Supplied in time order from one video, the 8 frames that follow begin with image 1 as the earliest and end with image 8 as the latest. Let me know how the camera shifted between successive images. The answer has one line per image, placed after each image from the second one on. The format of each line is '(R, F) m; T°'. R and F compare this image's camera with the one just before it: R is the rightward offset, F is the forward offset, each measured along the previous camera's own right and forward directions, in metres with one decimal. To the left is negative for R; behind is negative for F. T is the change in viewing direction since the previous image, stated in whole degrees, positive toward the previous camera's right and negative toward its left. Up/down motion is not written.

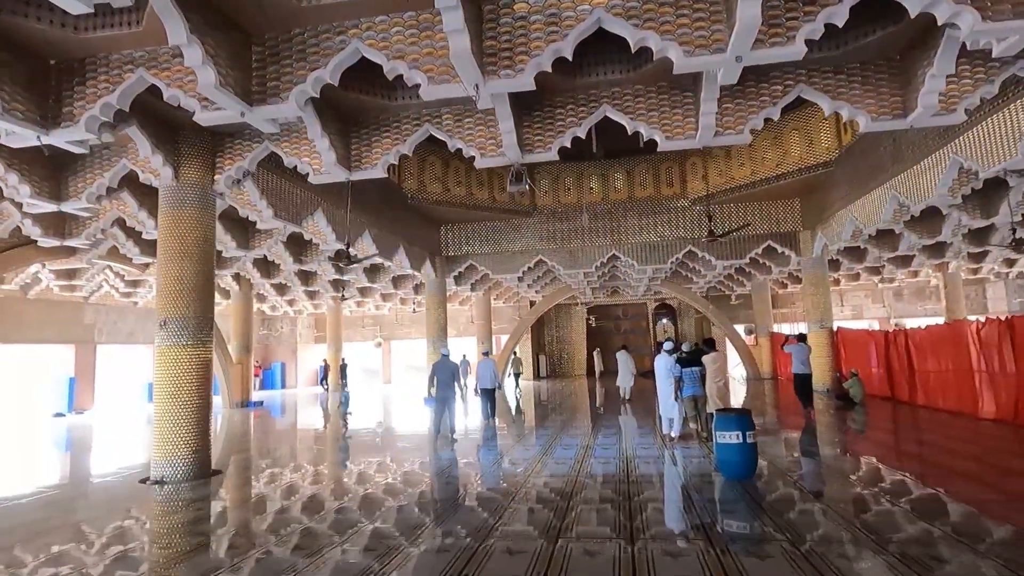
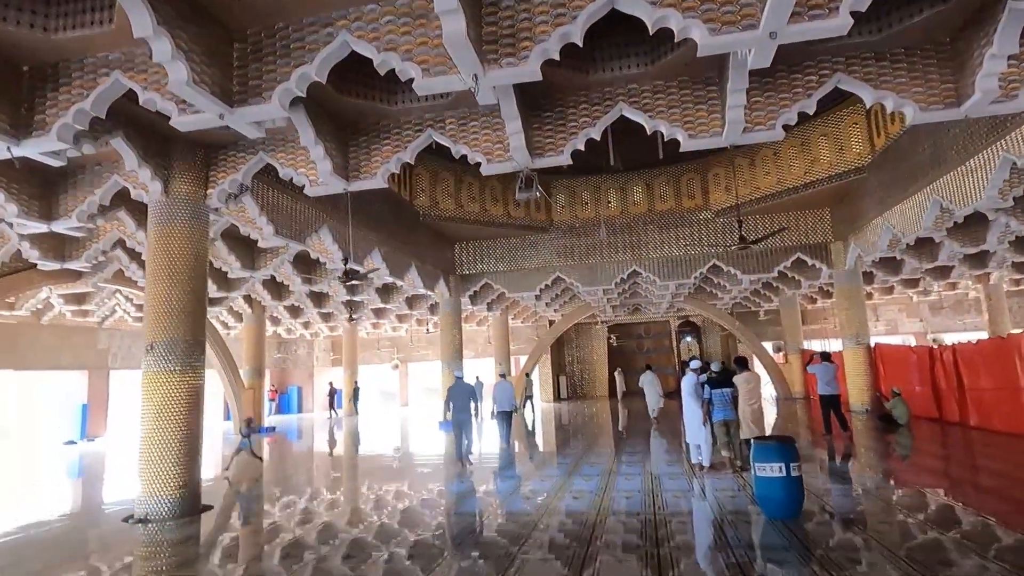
(+0.1, +0.3) m; -2°
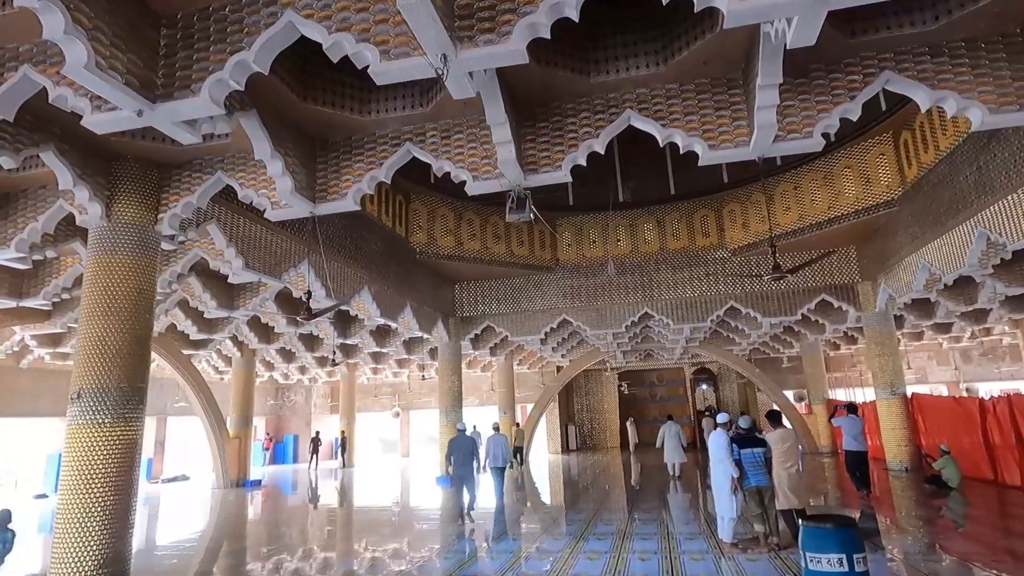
(+0.1, +0.6) m; -1°
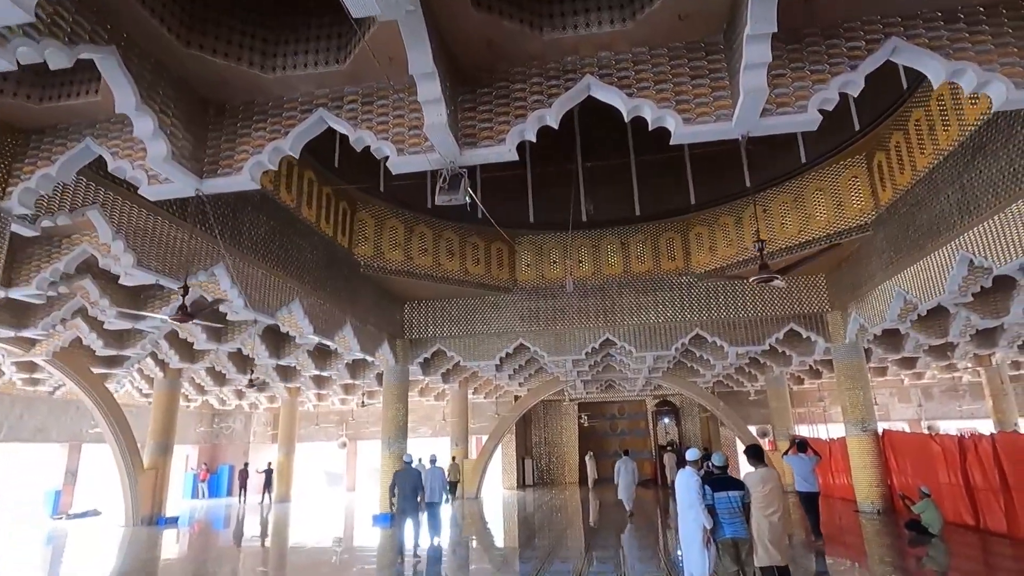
(+0.2, +0.6) m; +3°
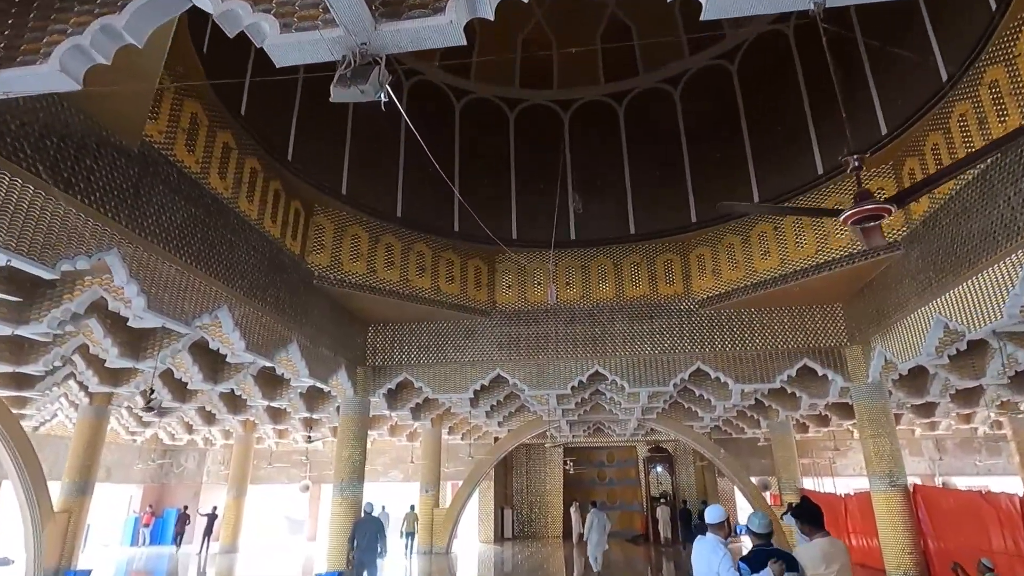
(+0.1, +0.9) m; +1°
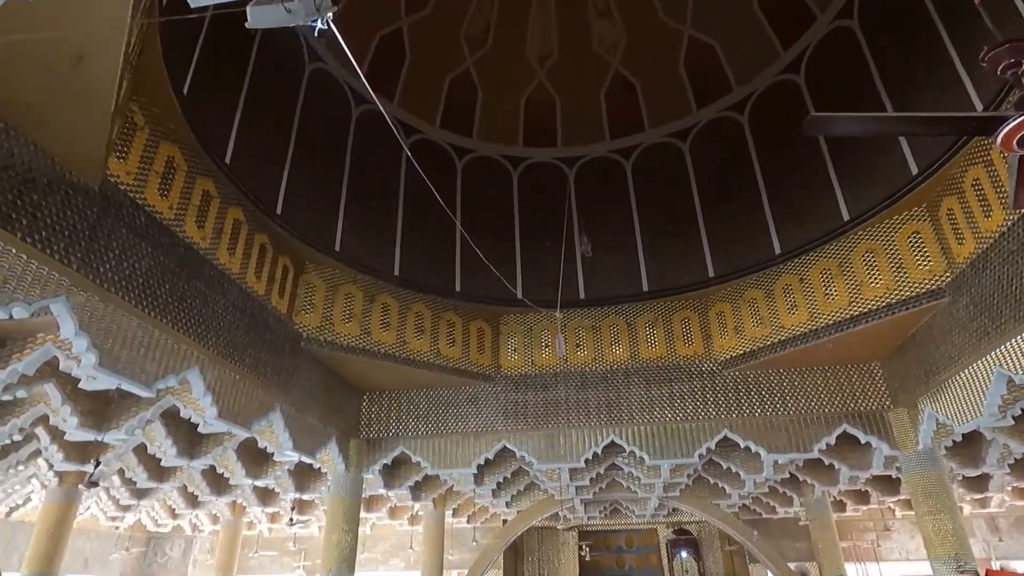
(0.0, +0.5) m; -1°
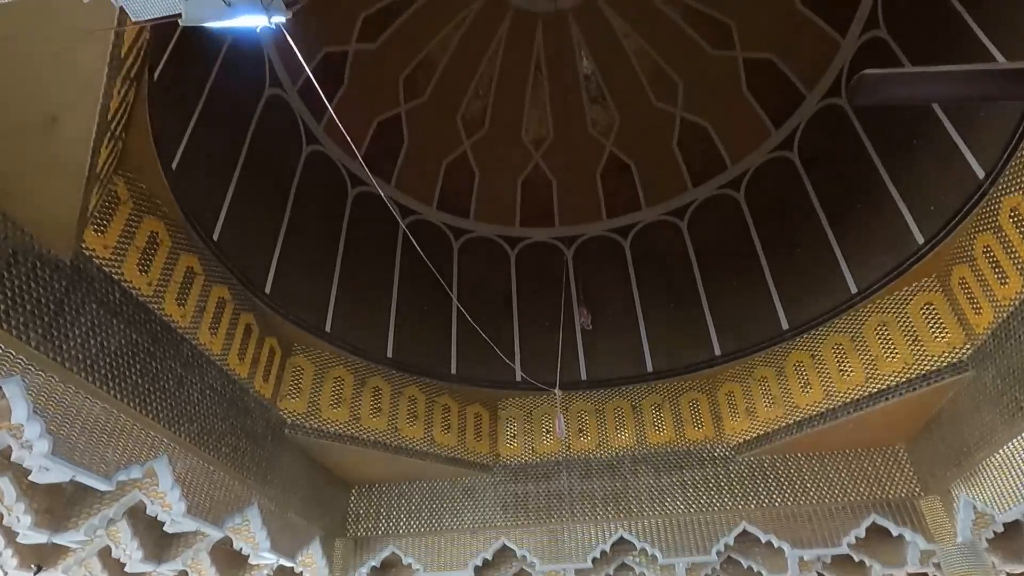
(0.0, +0.2) m; 0°
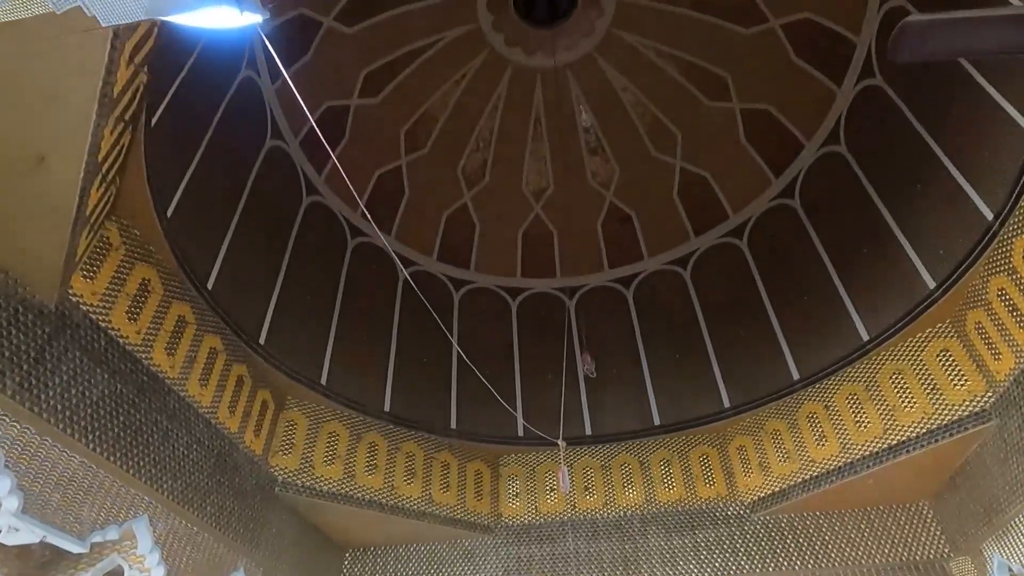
(0.0, +0.1) m; 0°
